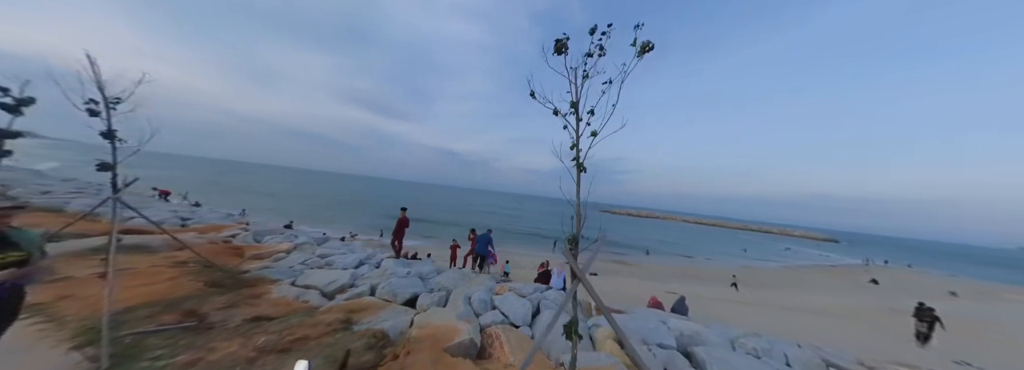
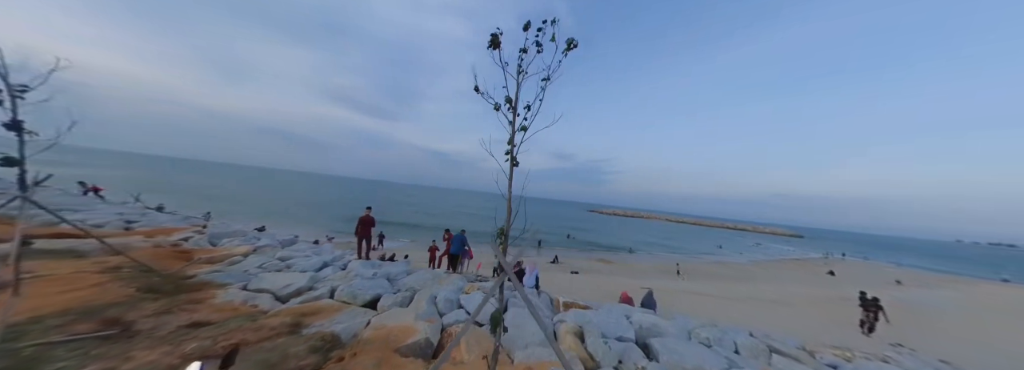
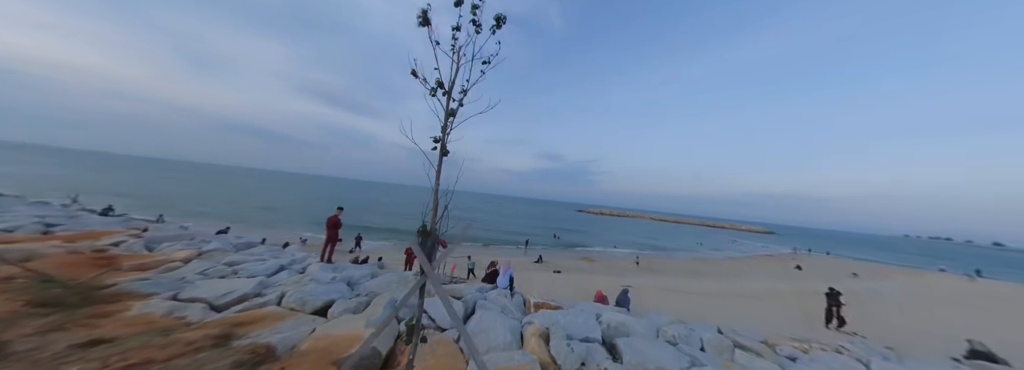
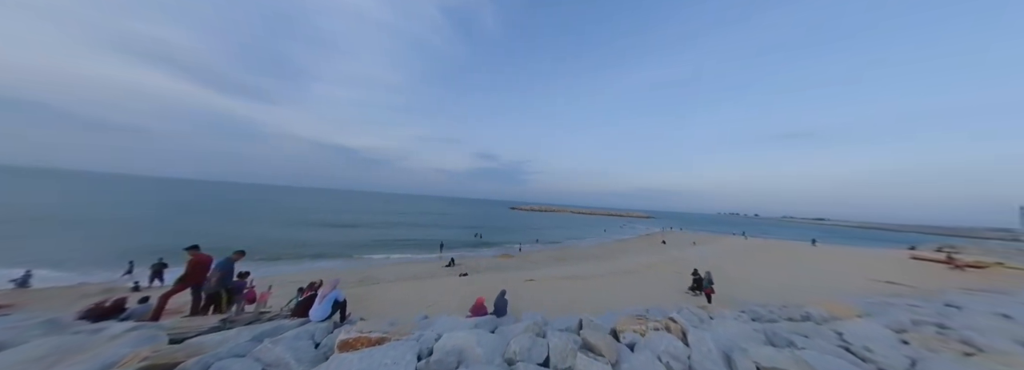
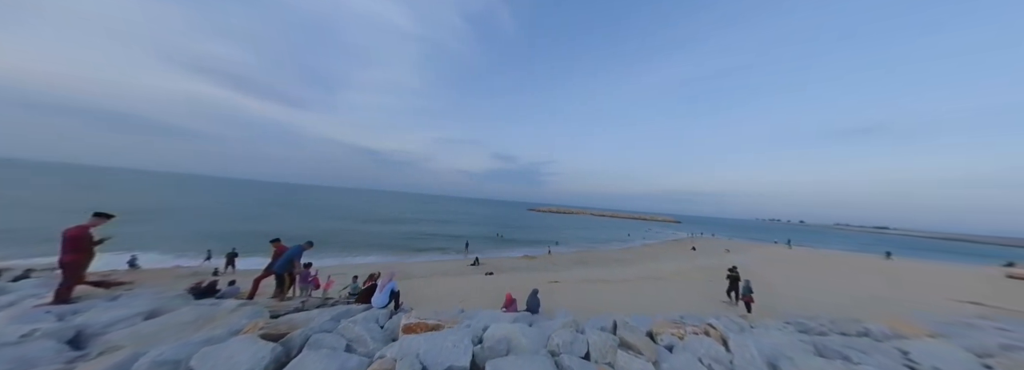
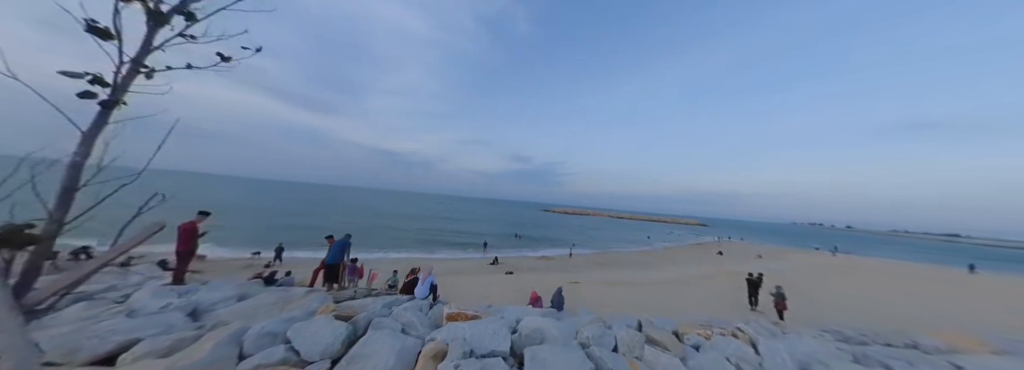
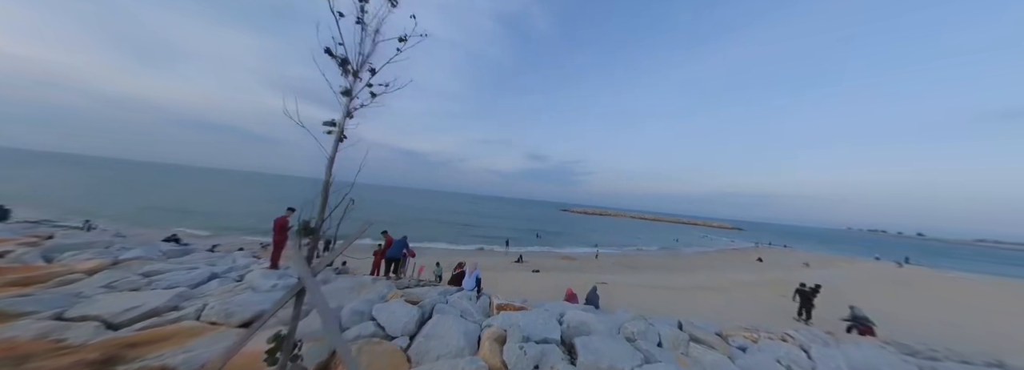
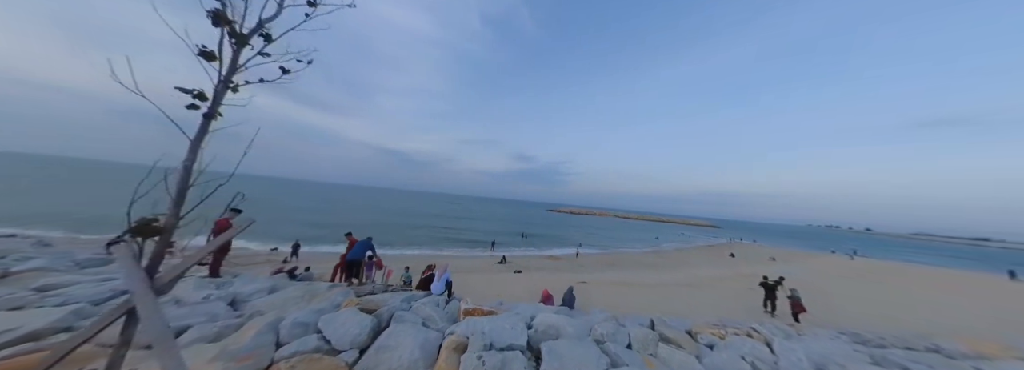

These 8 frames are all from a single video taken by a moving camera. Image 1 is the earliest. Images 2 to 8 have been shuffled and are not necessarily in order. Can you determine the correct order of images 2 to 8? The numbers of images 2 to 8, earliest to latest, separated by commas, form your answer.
2, 3, 7, 8, 6, 5, 4
